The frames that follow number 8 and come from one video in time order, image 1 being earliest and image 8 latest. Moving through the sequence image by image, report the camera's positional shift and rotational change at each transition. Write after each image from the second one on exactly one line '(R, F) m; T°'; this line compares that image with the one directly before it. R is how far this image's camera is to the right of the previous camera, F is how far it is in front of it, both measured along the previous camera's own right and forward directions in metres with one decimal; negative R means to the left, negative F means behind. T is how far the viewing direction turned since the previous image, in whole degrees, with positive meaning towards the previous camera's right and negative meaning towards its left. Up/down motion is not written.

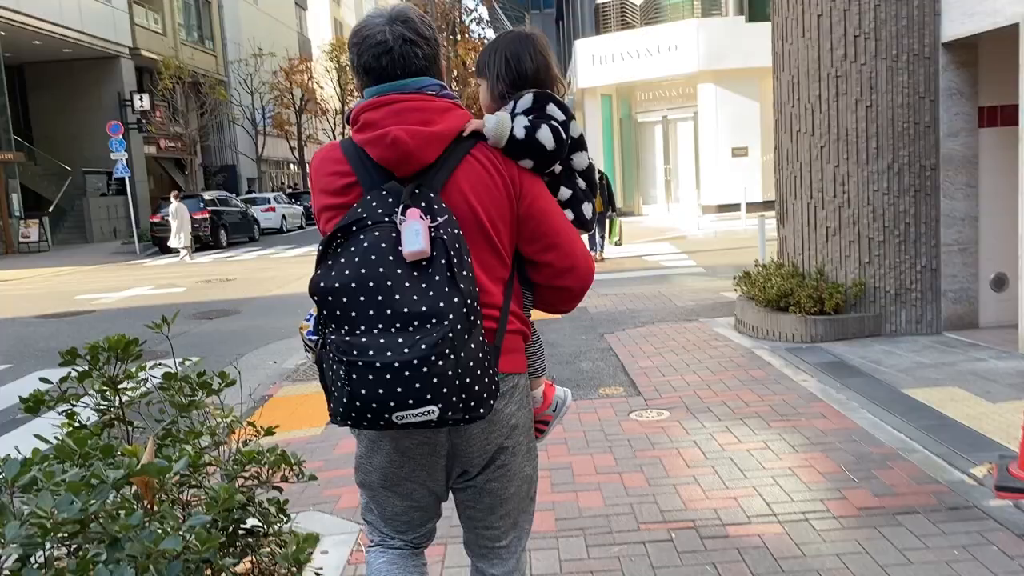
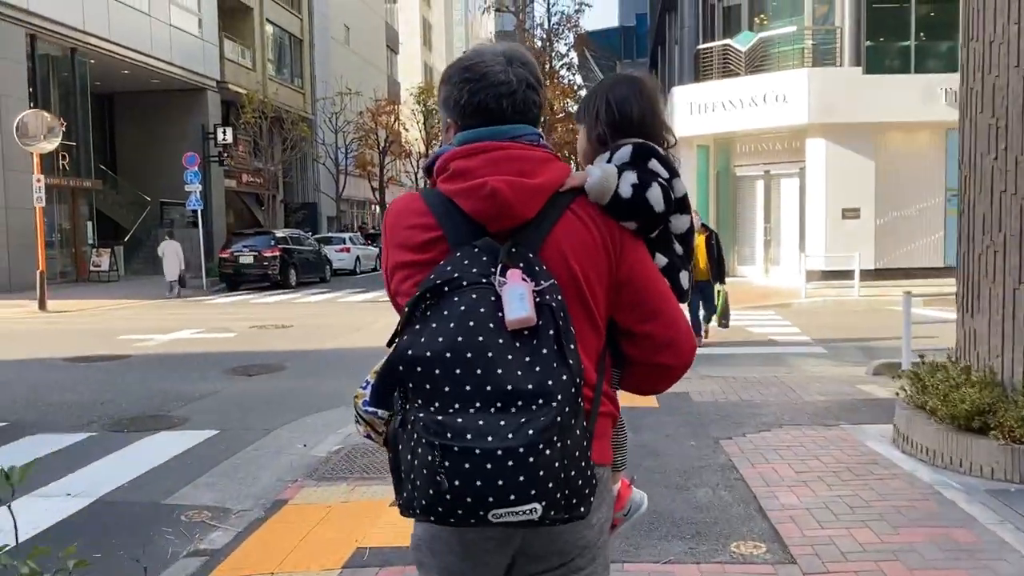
(-0.1, +1.5) m; -5°
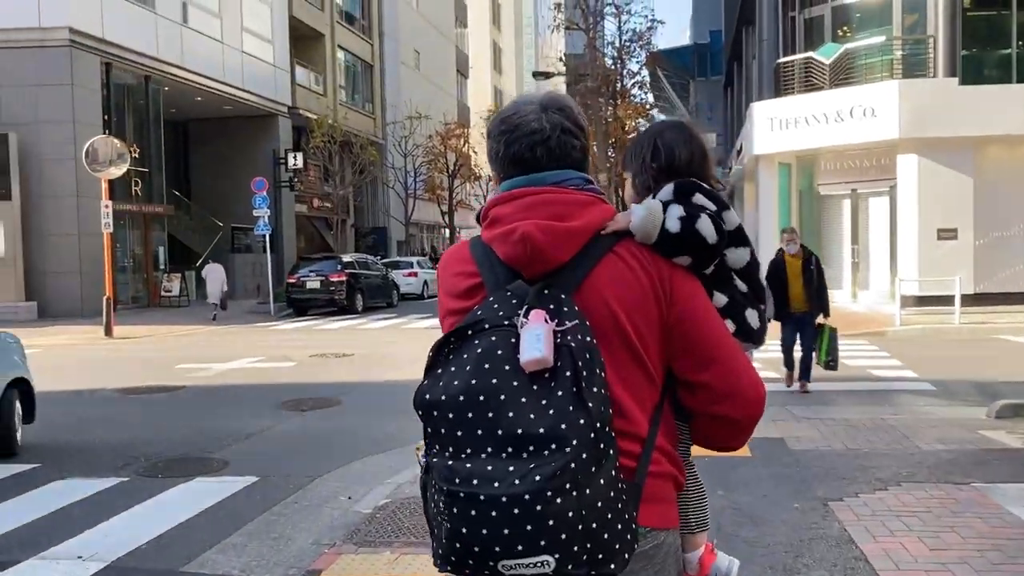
(0.0, +0.7) m; -5°
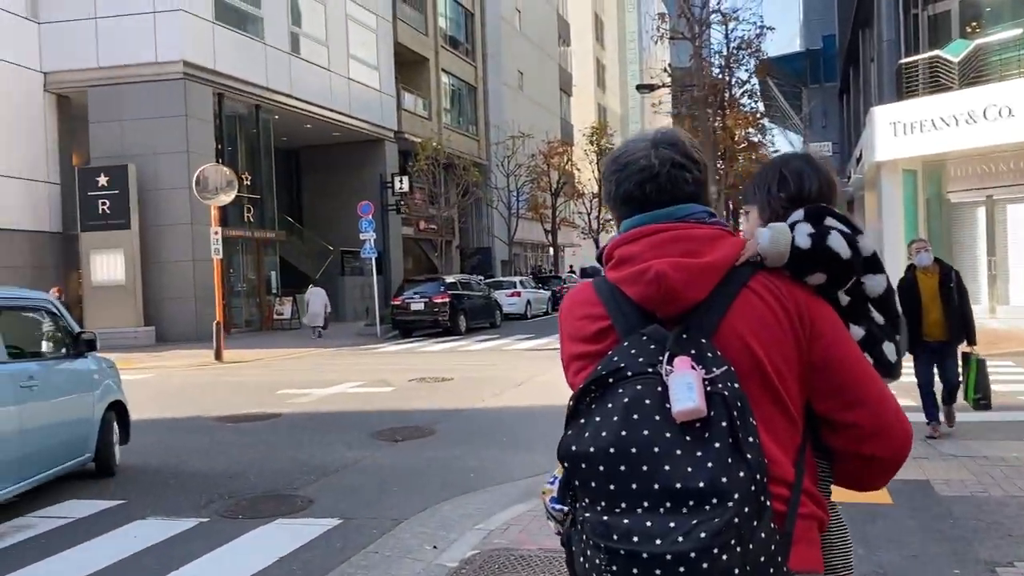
(+0.1, +0.5) m; -7°
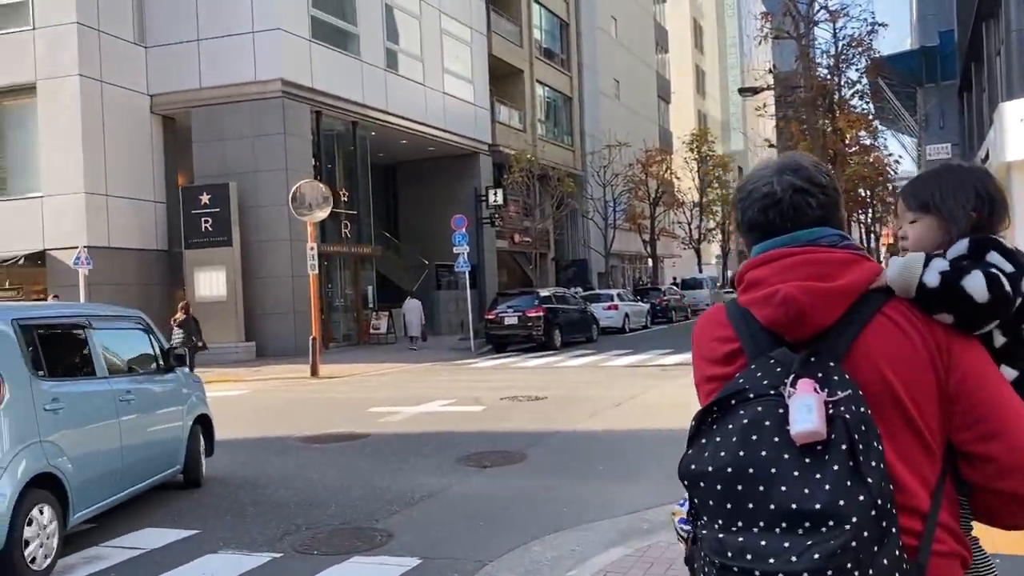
(0.0, +0.6) m; -6°
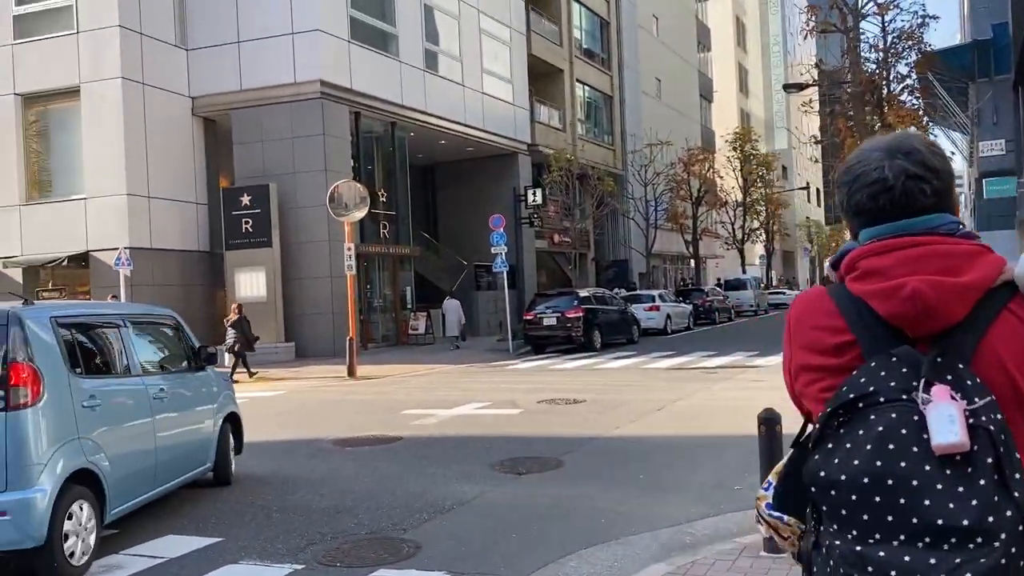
(0.0, +0.3) m; -3°
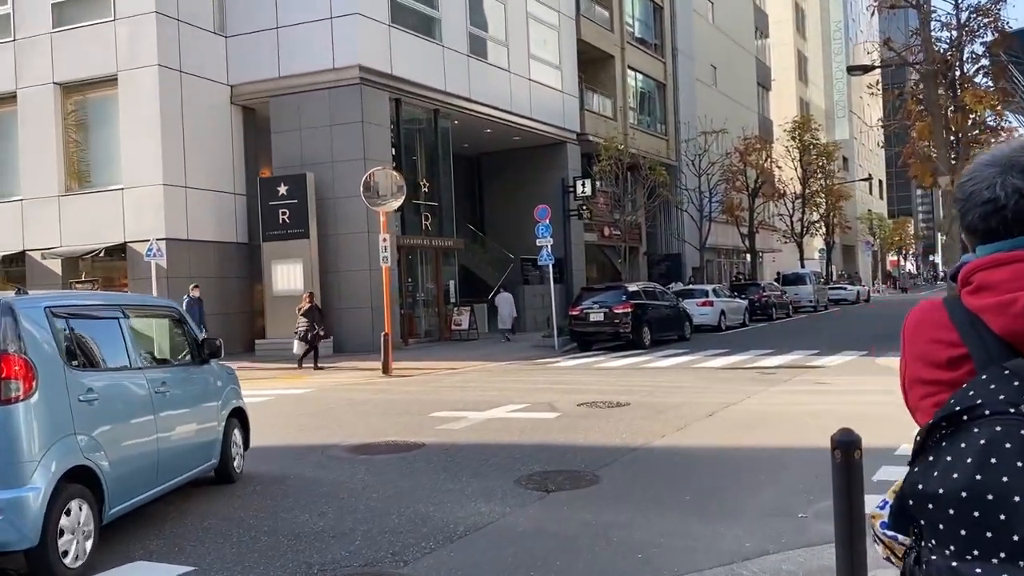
(+0.2, +1.0) m; -3°
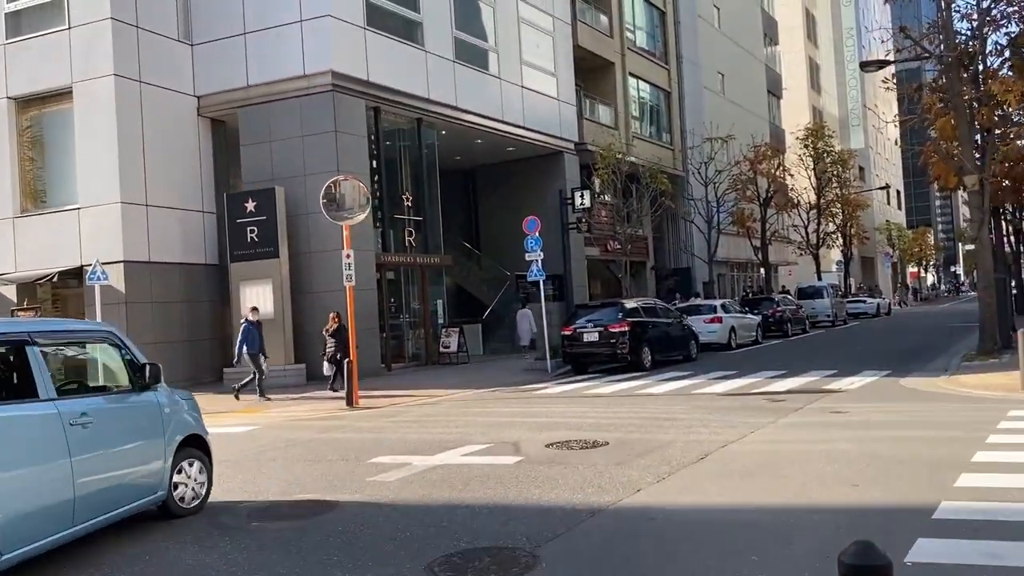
(+0.7, +1.7) m; -1°
